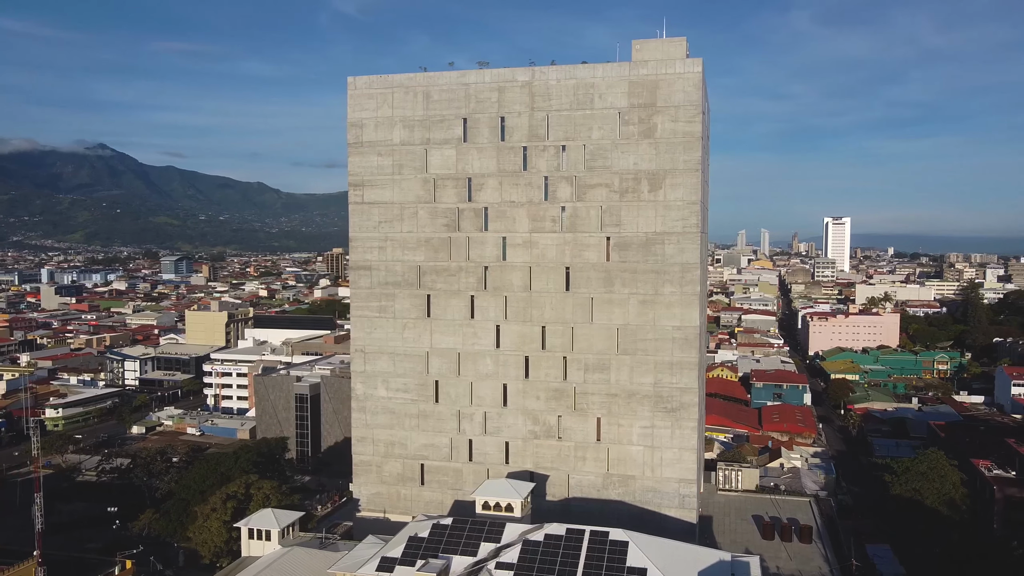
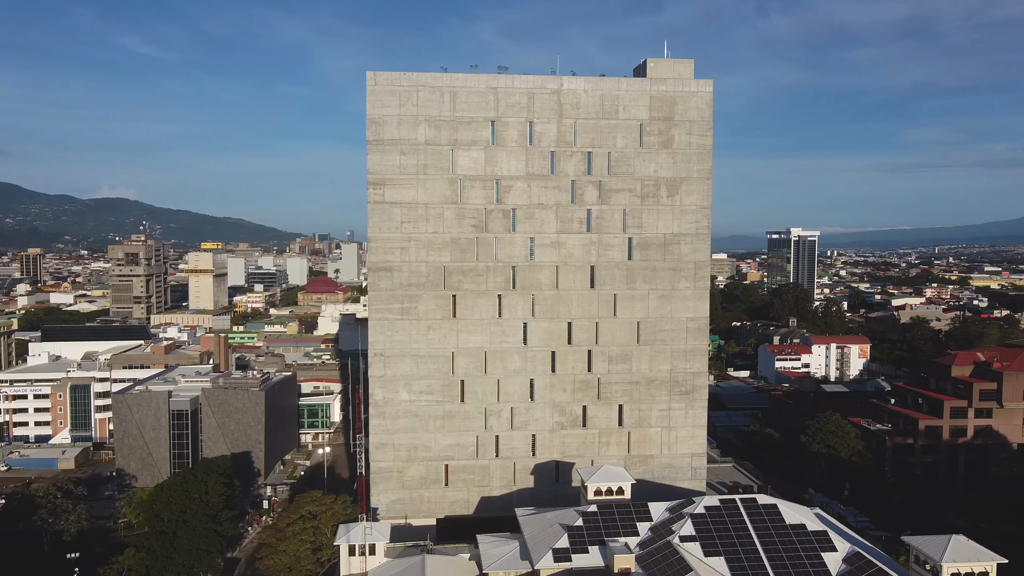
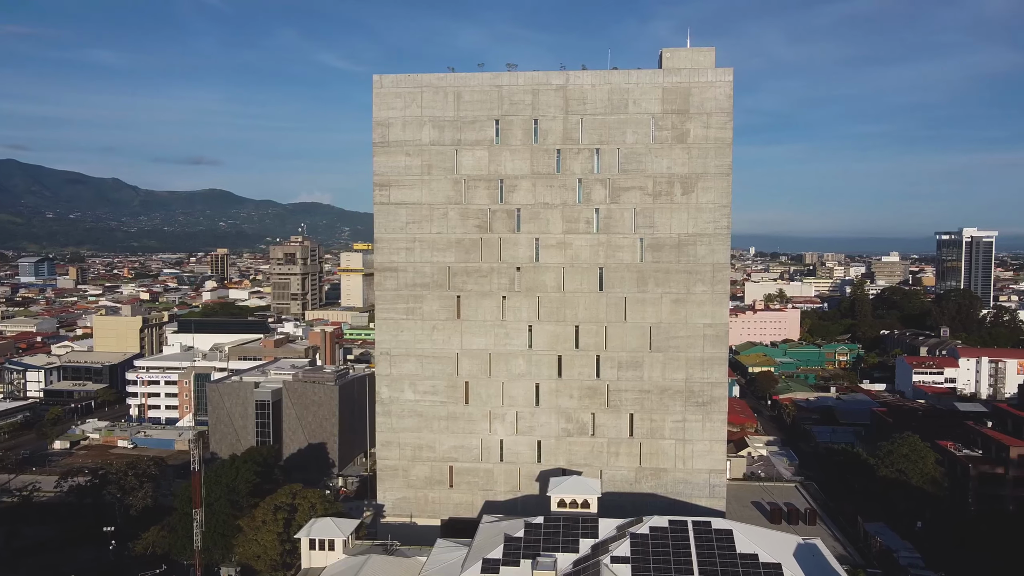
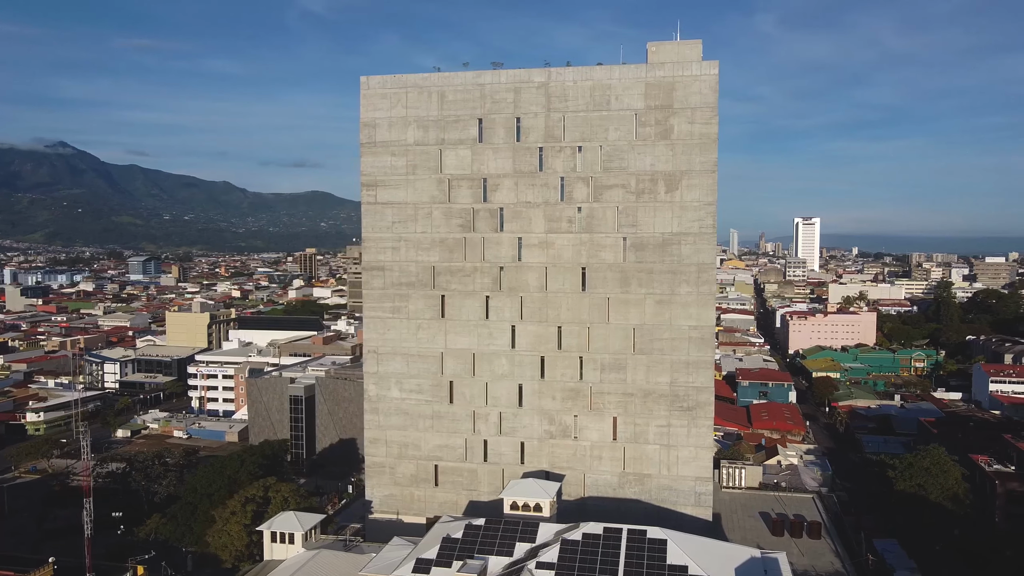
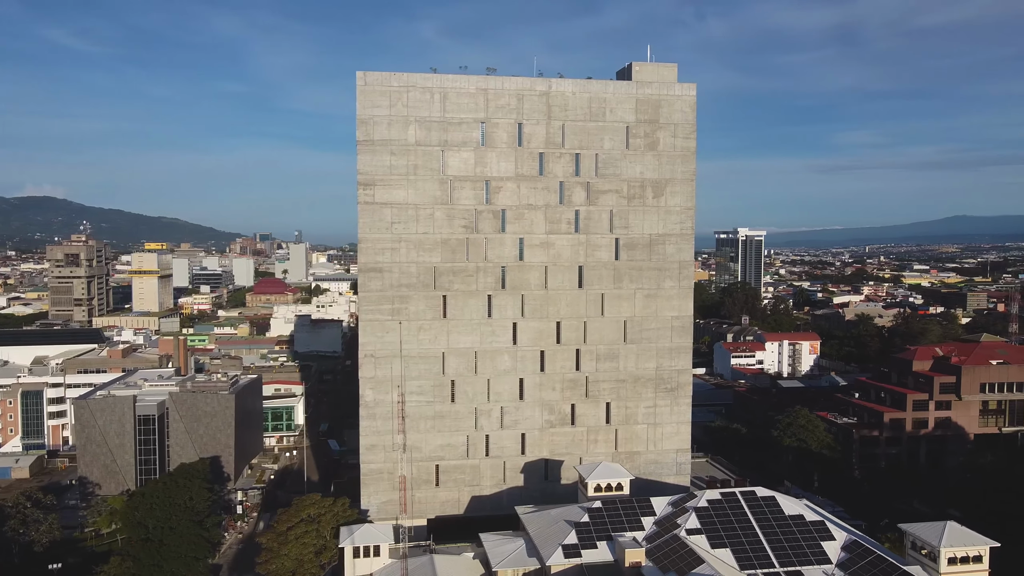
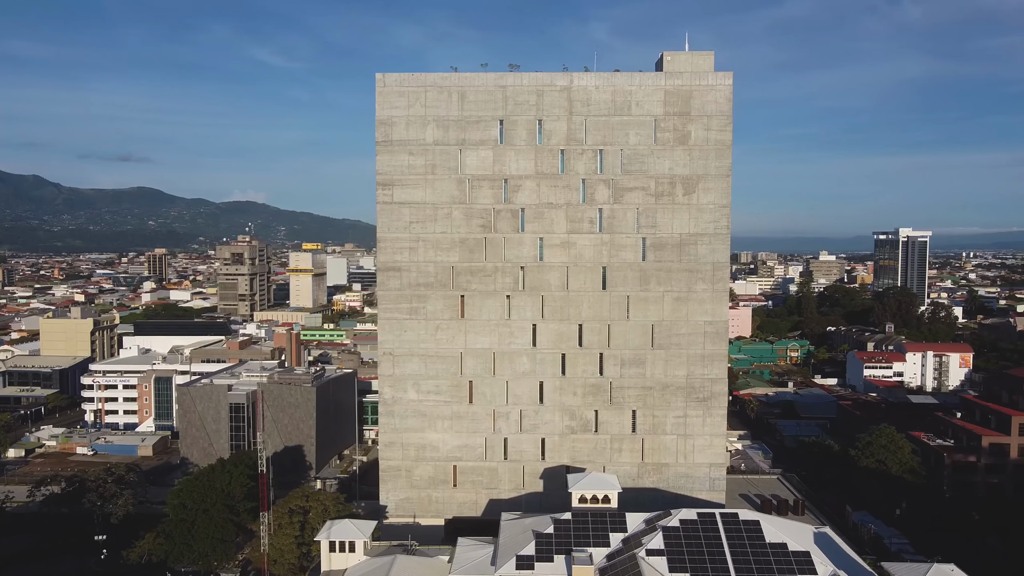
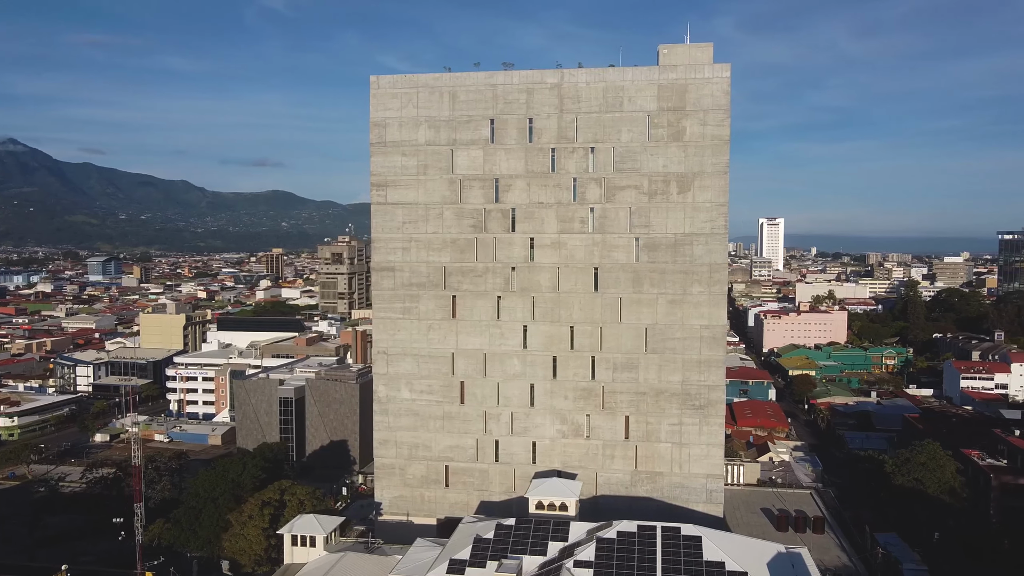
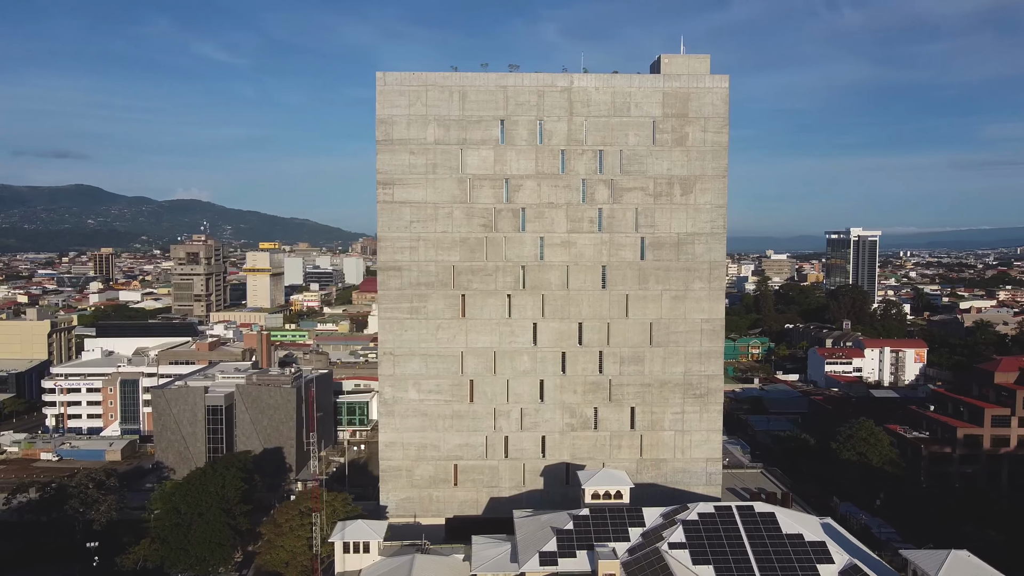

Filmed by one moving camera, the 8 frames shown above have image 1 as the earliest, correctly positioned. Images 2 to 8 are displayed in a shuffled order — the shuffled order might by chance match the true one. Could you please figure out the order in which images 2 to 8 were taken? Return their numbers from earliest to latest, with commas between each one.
4, 7, 3, 6, 8, 2, 5
